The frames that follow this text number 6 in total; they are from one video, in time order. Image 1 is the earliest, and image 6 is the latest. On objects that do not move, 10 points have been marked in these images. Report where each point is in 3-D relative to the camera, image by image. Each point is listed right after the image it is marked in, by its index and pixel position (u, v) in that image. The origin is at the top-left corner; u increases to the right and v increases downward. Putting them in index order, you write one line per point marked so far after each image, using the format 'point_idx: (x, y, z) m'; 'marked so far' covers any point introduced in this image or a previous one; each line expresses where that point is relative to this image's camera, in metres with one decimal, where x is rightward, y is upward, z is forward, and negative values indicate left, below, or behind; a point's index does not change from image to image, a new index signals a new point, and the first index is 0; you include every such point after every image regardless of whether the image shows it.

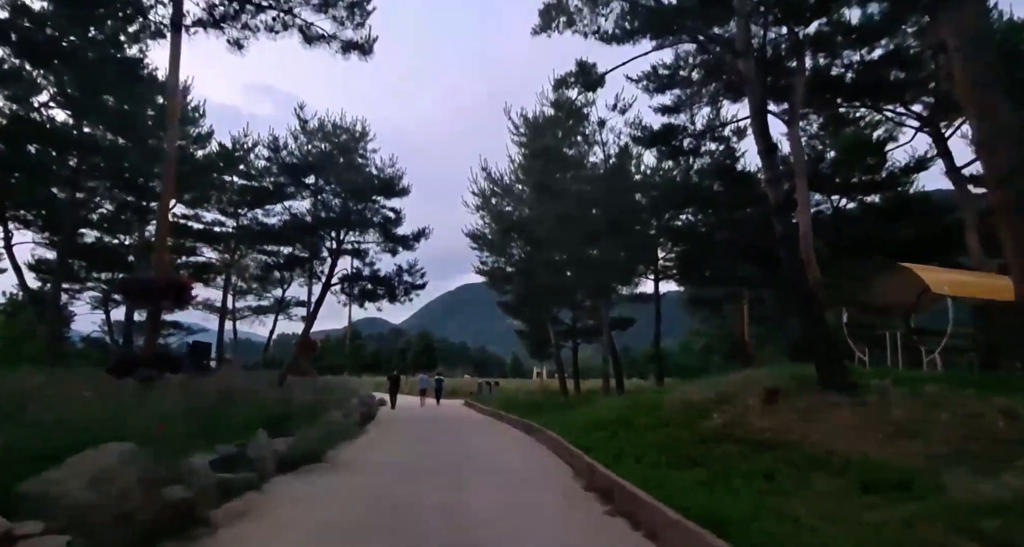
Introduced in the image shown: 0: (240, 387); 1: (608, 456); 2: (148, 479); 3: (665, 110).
0: (-6.2, -2.6, +13.9) m
1: (+1.5, -2.9, +9.7) m
2: (-3.5, -1.9, +5.9) m
3: (+4.4, +4.7, +17.7) m
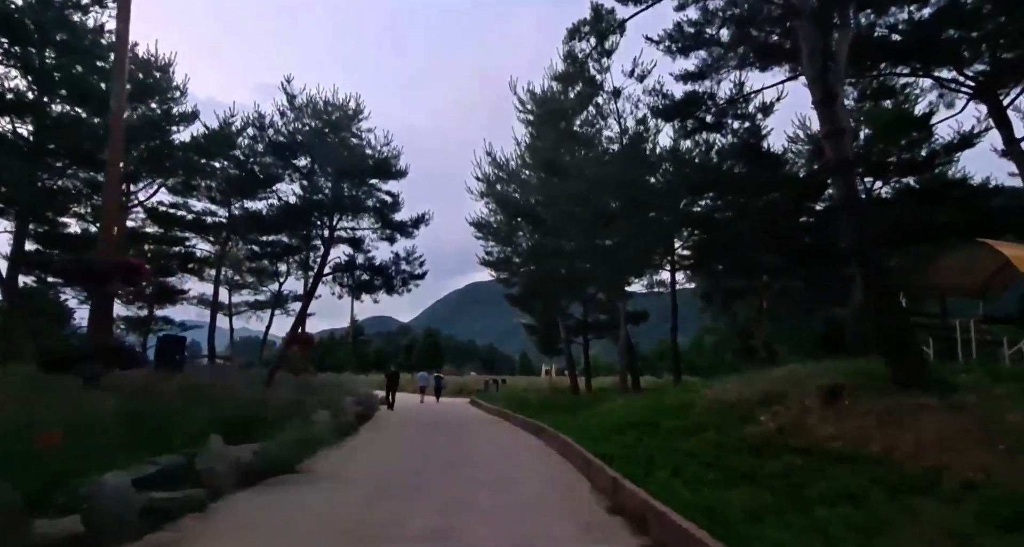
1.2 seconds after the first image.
0: (-6.1, -2.3, +12.2) m
1: (+1.6, -2.5, +7.9) m
2: (-3.4, -1.6, +4.2) m
3: (+4.6, +5.1, +15.9) m
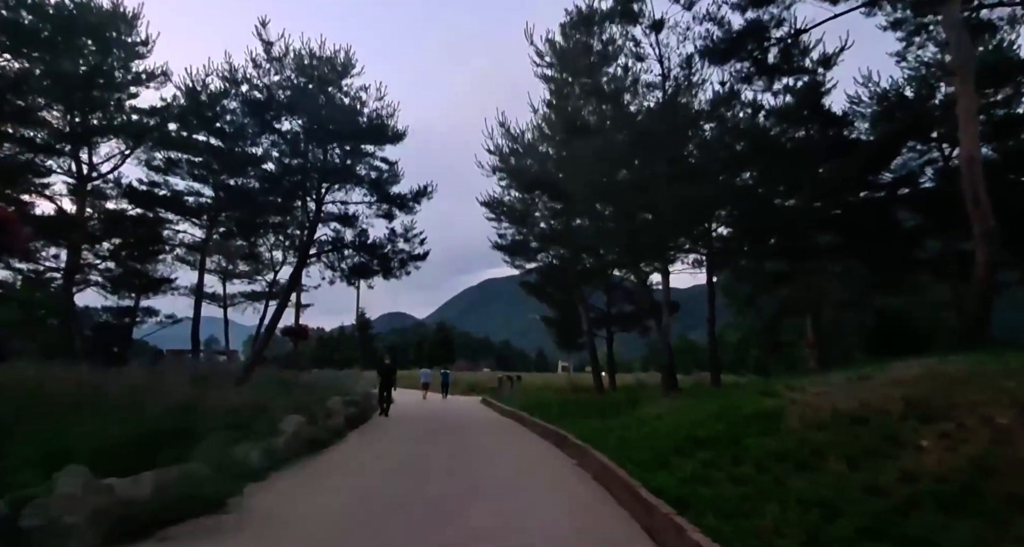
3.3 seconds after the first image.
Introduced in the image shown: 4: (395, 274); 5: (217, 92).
0: (-5.8, -1.8, +9.3) m
1: (+1.8, -2.0, +4.9) m
2: (-3.4, -1.2, +1.2) m
3: (+4.9, +5.7, +12.7) m
4: (-3.7, 0.0, +19.4) m
5: (-9.4, +5.8, +19.2) m
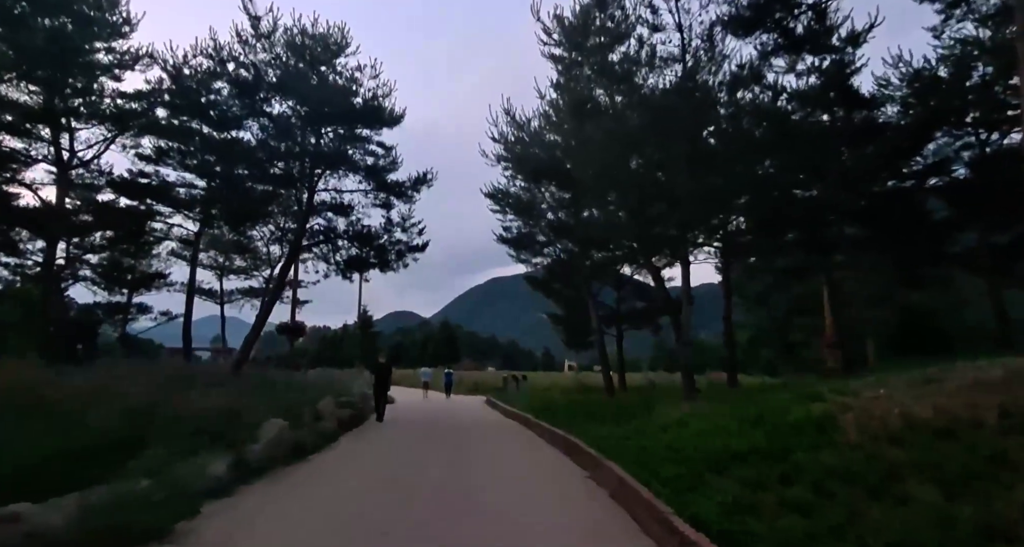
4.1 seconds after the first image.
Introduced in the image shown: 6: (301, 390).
0: (-5.7, -1.6, +8.2) m
1: (+1.8, -1.9, +3.7) m
2: (-3.4, -1.0, +0.1) m
3: (+5.0, +5.9, +11.5) m
4: (-3.5, +0.2, +18.2) m
5: (-9.3, +6.0, +18.1) m
6: (-5.6, -3.1, +16.2) m
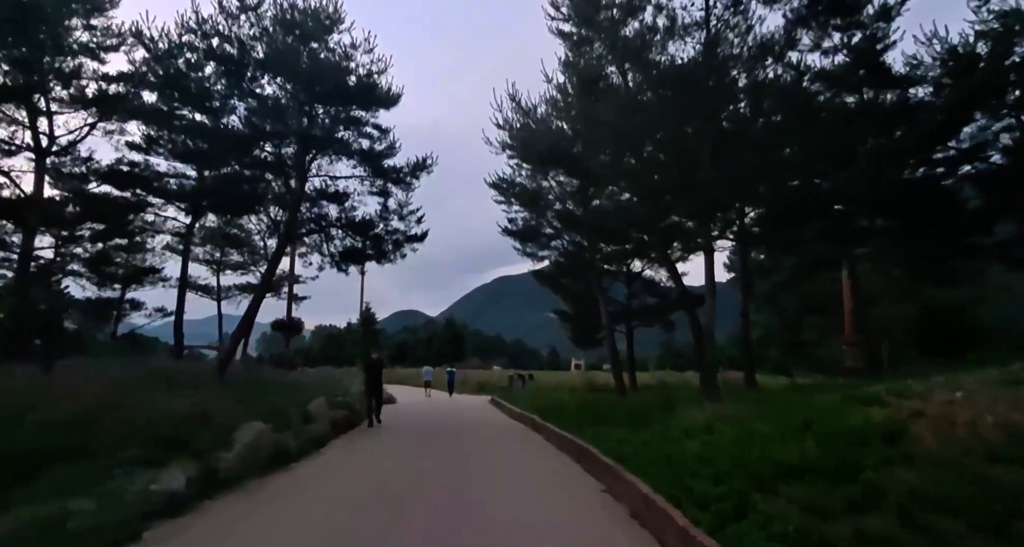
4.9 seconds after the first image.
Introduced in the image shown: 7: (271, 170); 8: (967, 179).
0: (-5.7, -1.4, +7.1) m
1: (+1.8, -1.7, +2.5) m
2: (-3.4, -0.8, -1.0) m
3: (+5.1, +6.1, +10.3) m
4: (-3.4, +0.4, +17.1) m
5: (-9.1, +6.2, +17.1) m
6: (-5.5, -2.9, +15.1) m
7: (-6.8, +2.9, +17.3) m
8: (+14.1, +2.9, +19.1) m
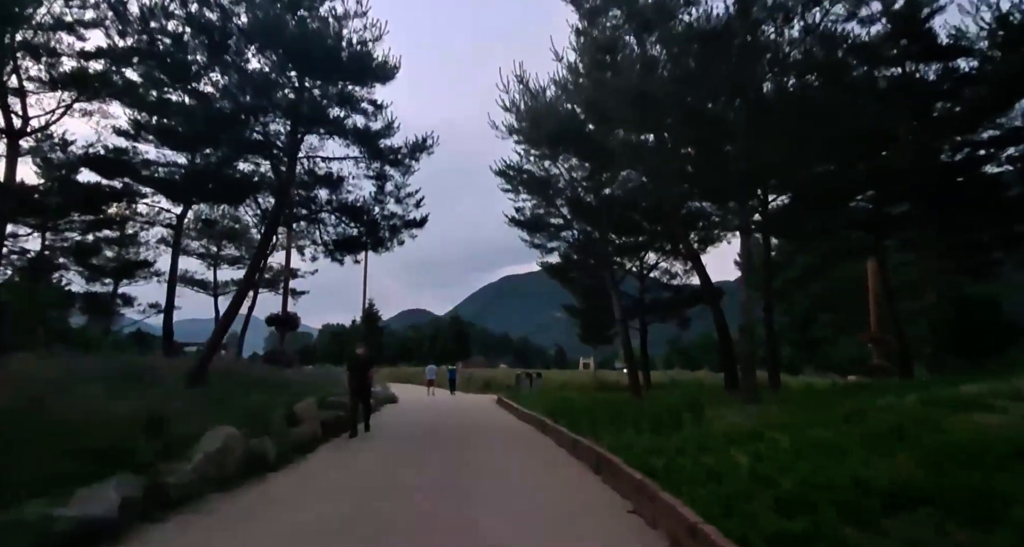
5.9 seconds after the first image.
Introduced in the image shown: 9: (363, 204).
0: (-5.6, -1.1, +5.9) m
1: (+1.8, -1.4, +1.2) m
2: (-3.4, -0.6, -2.3) m
3: (+5.2, +6.3, +8.9) m
4: (-3.2, +0.7, +15.8) m
5: (-8.9, +6.5, +15.9) m
6: (-5.3, -2.6, +13.9) m
7: (-6.6, +3.1, +16.1) m
8: (+14.4, +3.2, +17.6) m
9: (-3.7, +1.7, +15.2) m
